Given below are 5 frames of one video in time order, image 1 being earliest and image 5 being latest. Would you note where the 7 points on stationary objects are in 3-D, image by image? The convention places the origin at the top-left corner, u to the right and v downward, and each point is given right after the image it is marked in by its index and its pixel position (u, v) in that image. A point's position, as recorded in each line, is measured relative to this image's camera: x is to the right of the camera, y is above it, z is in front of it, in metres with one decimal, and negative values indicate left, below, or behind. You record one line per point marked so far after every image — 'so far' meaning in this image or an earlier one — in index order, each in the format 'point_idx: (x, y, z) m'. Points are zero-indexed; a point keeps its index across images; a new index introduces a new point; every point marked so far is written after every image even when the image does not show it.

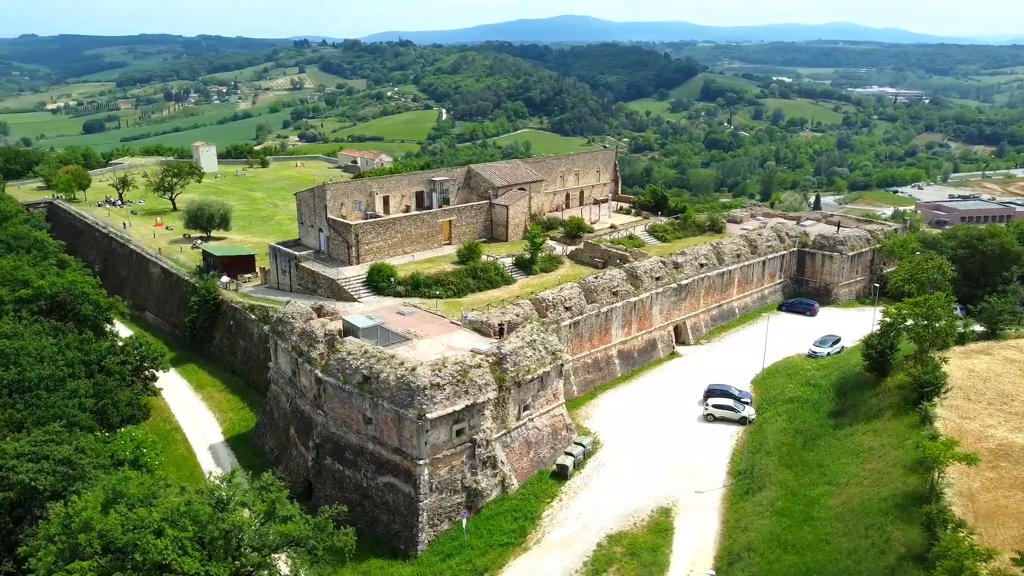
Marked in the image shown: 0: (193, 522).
0: (-6.6, -4.8, +16.7) m
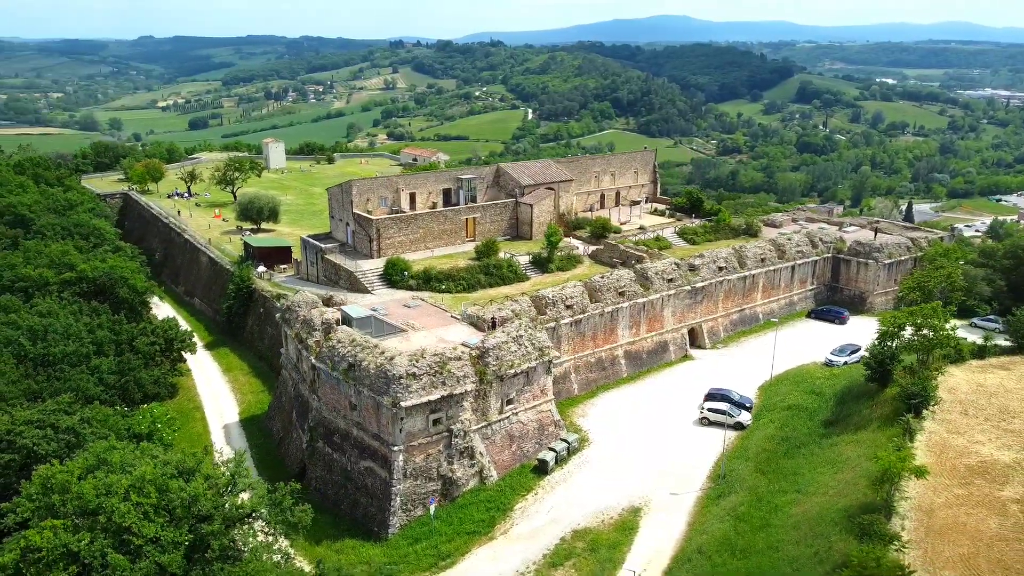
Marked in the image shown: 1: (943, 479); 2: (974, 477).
0: (-7.9, -4.5, +17.9) m
1: (+10.0, -4.5, +18.9) m
2: (+10.8, -4.4, +19.0) m
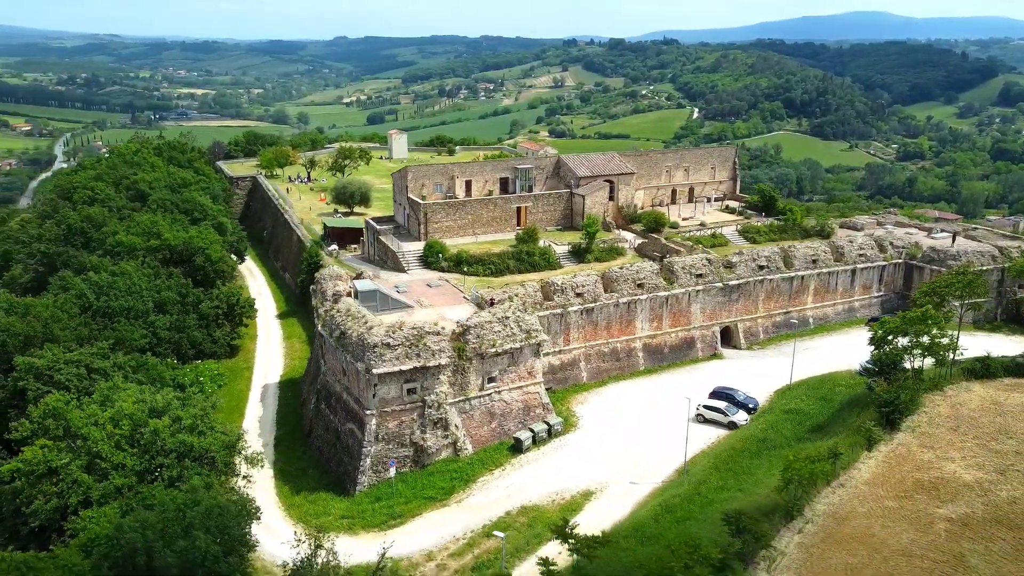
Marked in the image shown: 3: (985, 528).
0: (-9.7, -3.4, +20.5) m
1: (+8.0, -4.4, +17.8) m
2: (+8.8, -4.5, +17.8) m
3: (+9.5, -4.9, +16.4) m
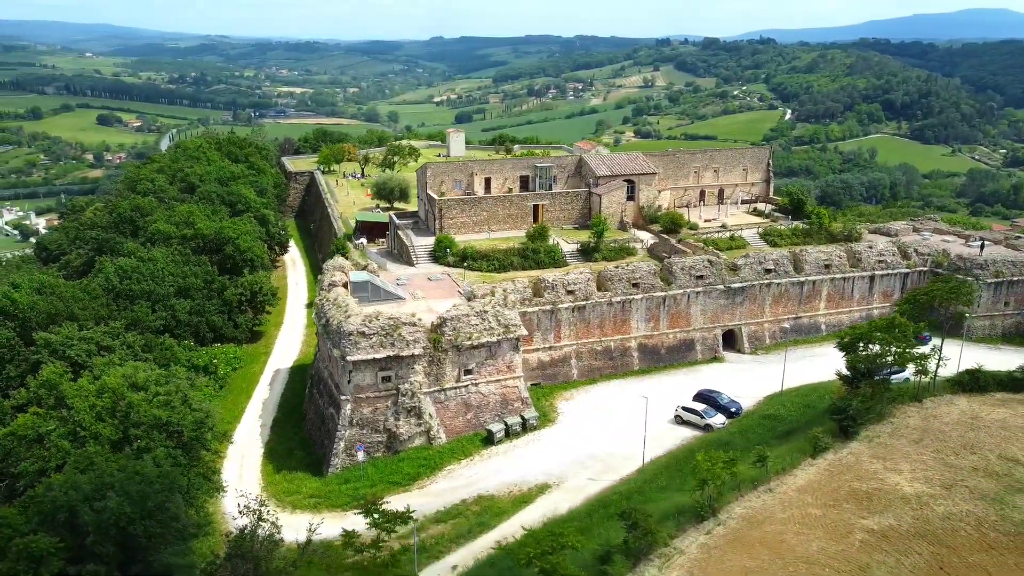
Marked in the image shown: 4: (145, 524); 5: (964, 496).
0: (-10.9, -3.0, +22.1) m
1: (+6.4, -4.5, +17.5) m
2: (+7.1, -4.6, +17.3) m
3: (+7.6, -5.0, +15.9) m
4: (-7.8, -4.8, +16.5) m
5: (+9.8, -4.5, +17.6) m
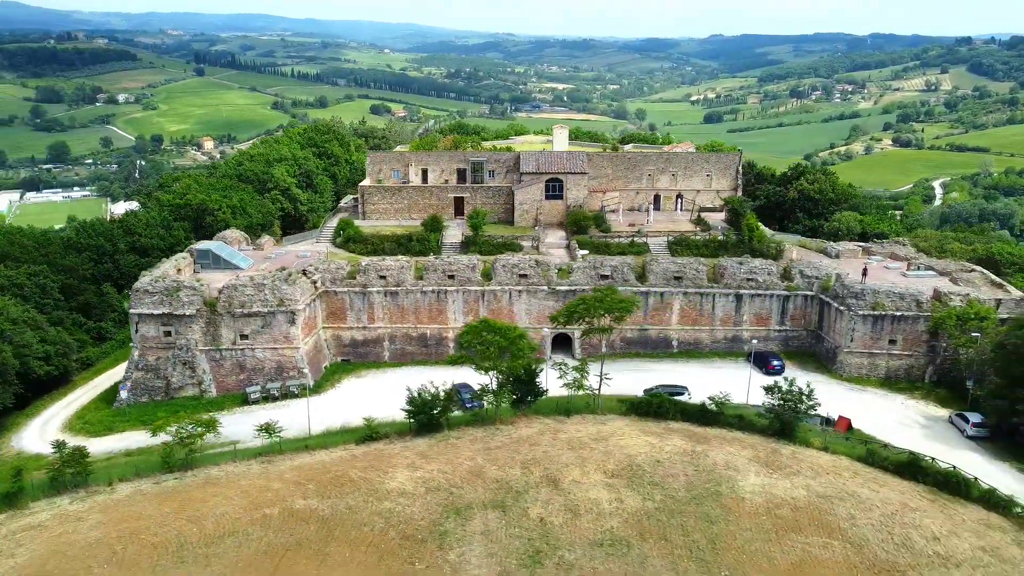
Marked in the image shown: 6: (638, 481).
0: (-19.7, -1.0, +28.0) m
1: (-5.0, -4.2, +18.3) m
2: (-4.3, -4.3, +18.0) m
3: (-4.3, -4.8, +16.4) m
4: (-18.7, -3.1, +21.8) m
5: (-1.7, -4.6, +17.4) m
6: (+2.9, -4.4, +18.6) m
